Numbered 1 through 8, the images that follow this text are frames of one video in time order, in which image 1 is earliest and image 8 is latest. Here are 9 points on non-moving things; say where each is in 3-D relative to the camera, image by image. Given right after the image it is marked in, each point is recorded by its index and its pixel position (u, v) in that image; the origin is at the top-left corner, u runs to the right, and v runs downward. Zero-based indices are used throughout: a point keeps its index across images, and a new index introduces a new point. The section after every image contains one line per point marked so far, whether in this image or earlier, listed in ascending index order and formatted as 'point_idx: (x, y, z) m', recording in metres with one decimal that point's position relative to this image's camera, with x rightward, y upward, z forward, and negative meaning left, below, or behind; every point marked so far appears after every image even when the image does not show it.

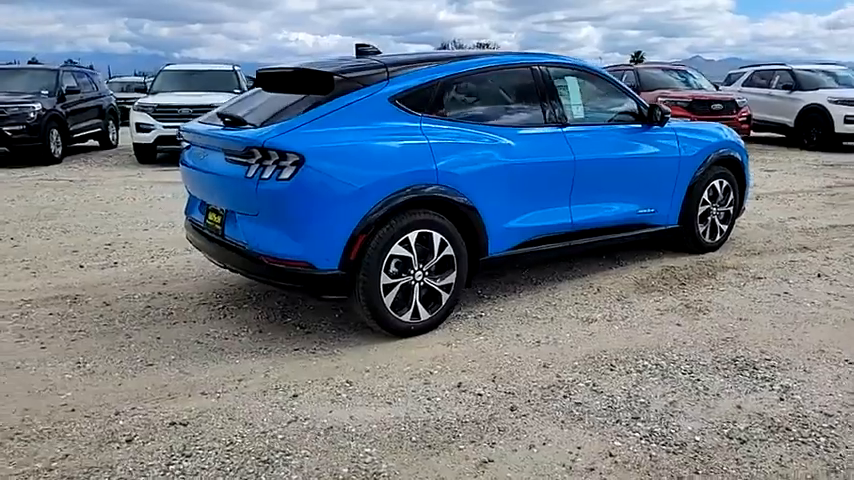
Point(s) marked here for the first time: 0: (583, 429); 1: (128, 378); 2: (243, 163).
0: (+0.8, -0.9, +3.1) m
1: (-1.7, -0.8, +3.7) m
2: (-1.1, +0.5, +3.9) m
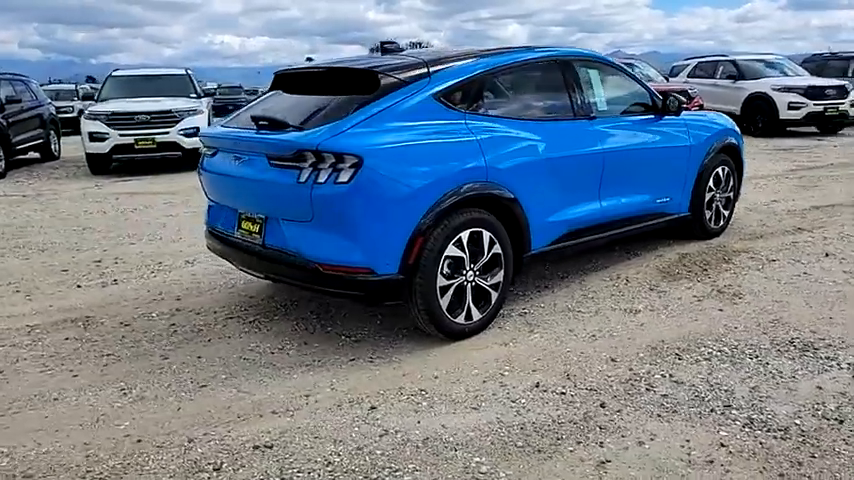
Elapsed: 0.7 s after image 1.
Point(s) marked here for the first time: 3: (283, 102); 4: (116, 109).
0: (+1.3, -0.9, +3.1) m
1: (-1.3, -0.9, +3.5) m
2: (-0.8, +0.4, +3.7) m
3: (-0.9, +1.0, +4.4) m
4: (-6.8, +2.8, +13.6) m
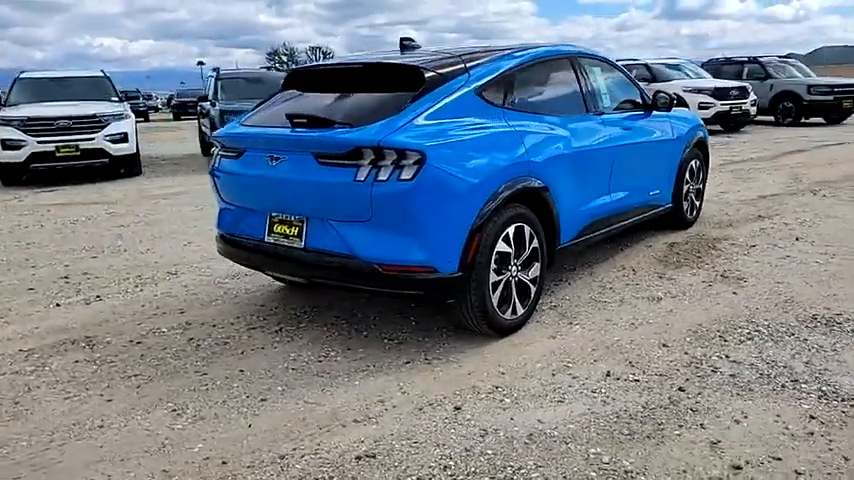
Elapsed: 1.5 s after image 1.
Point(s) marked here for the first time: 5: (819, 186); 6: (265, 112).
0: (+1.8, -0.8, +3.2) m
1: (-0.9, -0.9, +3.2) m
2: (-0.4, +0.4, +3.5) m
3: (-0.7, +1.0, +4.2) m
4: (-7.9, +2.5, +12.6) m
5: (+6.0, +0.8, +9.7) m
6: (-1.0, +0.9, +4.3) m
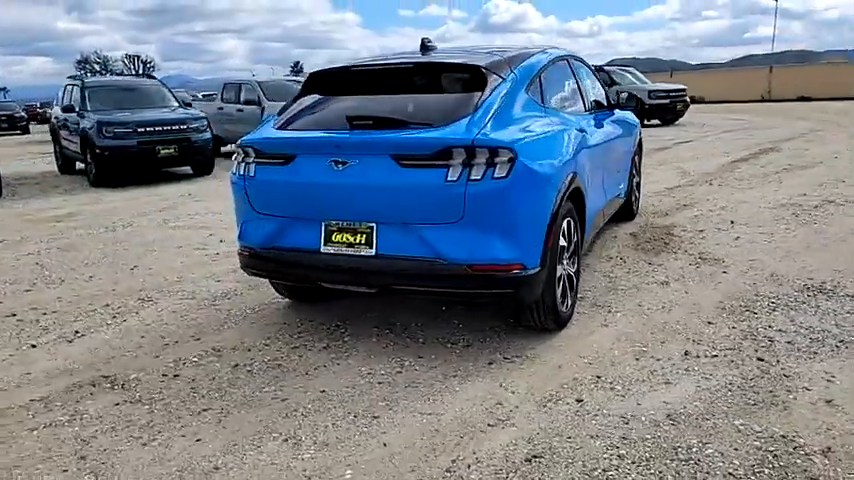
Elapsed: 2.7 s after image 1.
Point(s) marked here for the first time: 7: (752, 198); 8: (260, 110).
0: (+2.3, -0.7, +3.7) m
1: (-0.2, -0.9, +3.0) m
2: (+0.1, +0.4, +3.5) m
3: (-0.4, +0.9, +4.1) m
4: (-9.4, +1.8, +10.5) m
5: (+4.9, +1.1, +10.9) m
6: (-0.7, +0.8, +4.1) m
7: (+4.5, +0.6, +8.8) m
8: (-4.6, +3.6, +17.2) m
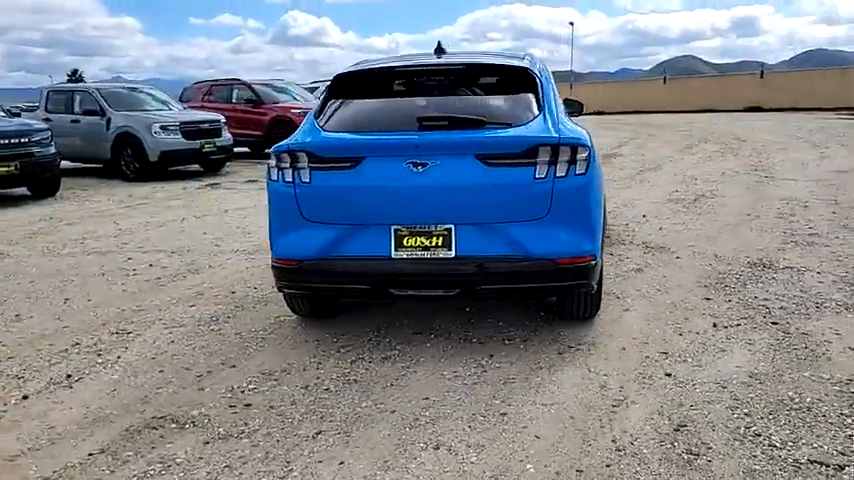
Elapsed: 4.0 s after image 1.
0: (+2.8, -0.5, +4.4) m
1: (+0.5, -0.9, +3.1) m
2: (+0.5, +0.4, +3.6) m
3: (-0.1, +0.9, +4.0) m
4: (-10.6, +1.1, +7.7) m
5: (+3.1, +1.2, +12.1) m
6: (-0.4, +0.8, +4.0) m
7: (+3.4, +0.7, +9.9) m
8: (-8.0, +2.9, +15.5) m
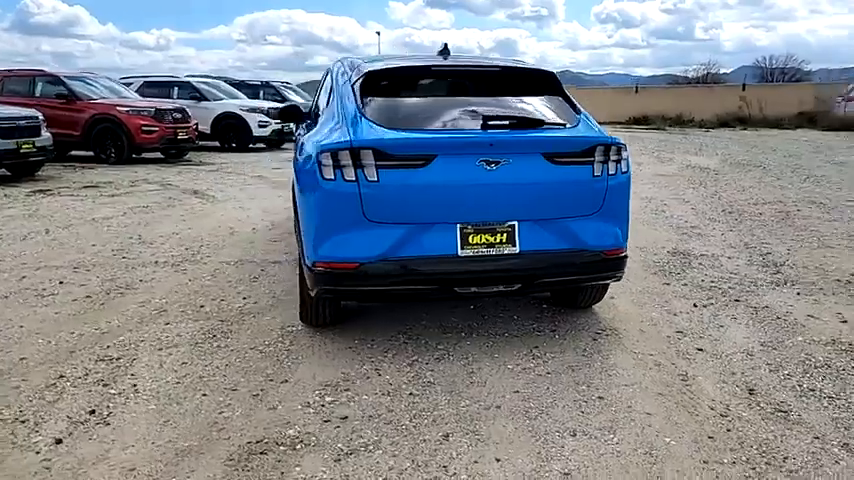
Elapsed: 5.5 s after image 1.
0: (+2.8, -0.4, +5.3) m
1: (+1.1, -0.9, +3.3) m
2: (+0.9, +0.5, +3.8) m
3: (+0.2, +0.9, +4.1) m
4: (-10.9, +0.7, +4.4) m
5: (+0.7, +1.2, +12.7) m
6: (-0.1, +0.8, +3.9) m
7: (+1.7, +0.7, +10.7) m
8: (-10.9, +2.5, +12.6) m
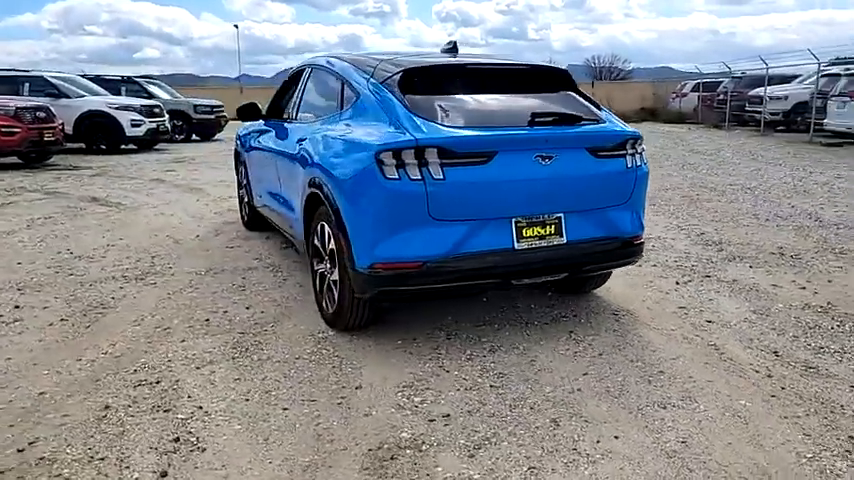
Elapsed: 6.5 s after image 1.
0: (+2.8, -0.3, +5.9) m
1: (+1.6, -0.8, +3.7) m
2: (+1.2, +0.5, +4.1) m
3: (+0.4, +0.9, +4.2) m
4: (-10.5, +0.2, +2.1) m
5: (-0.9, +1.2, +12.7) m
6: (+0.2, +0.8, +3.9) m
7: (+0.5, +0.9, +11.0) m
8: (-12.3, +1.9, +10.1) m
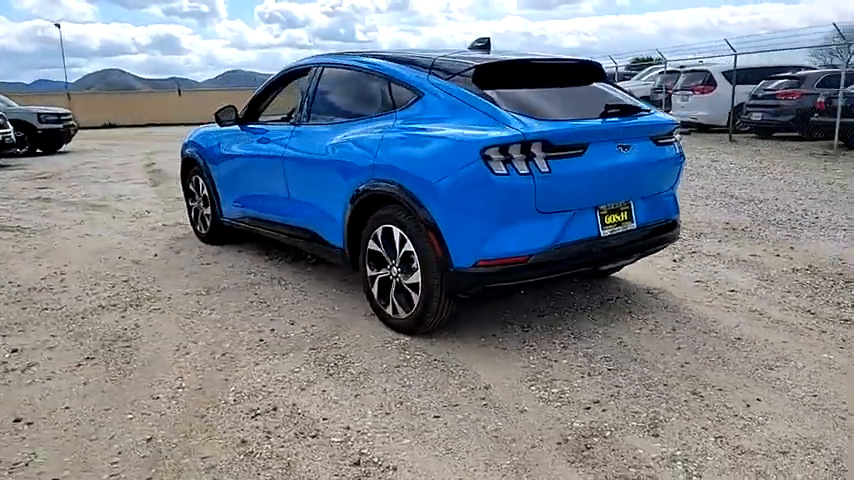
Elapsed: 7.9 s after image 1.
0: (+2.9, 0.0, +6.6) m
1: (+2.2, -0.6, +4.1) m
2: (+1.7, +0.7, +4.4) m
3: (+0.9, +1.0, +4.3) m
4: (-9.2, -0.6, -0.1) m
5: (-2.4, +1.1, +12.3) m
6: (+0.7, +0.8, +4.0) m
7: (-0.6, +0.8, +11.0) m
8: (-12.9, +1.0, +7.2) m
